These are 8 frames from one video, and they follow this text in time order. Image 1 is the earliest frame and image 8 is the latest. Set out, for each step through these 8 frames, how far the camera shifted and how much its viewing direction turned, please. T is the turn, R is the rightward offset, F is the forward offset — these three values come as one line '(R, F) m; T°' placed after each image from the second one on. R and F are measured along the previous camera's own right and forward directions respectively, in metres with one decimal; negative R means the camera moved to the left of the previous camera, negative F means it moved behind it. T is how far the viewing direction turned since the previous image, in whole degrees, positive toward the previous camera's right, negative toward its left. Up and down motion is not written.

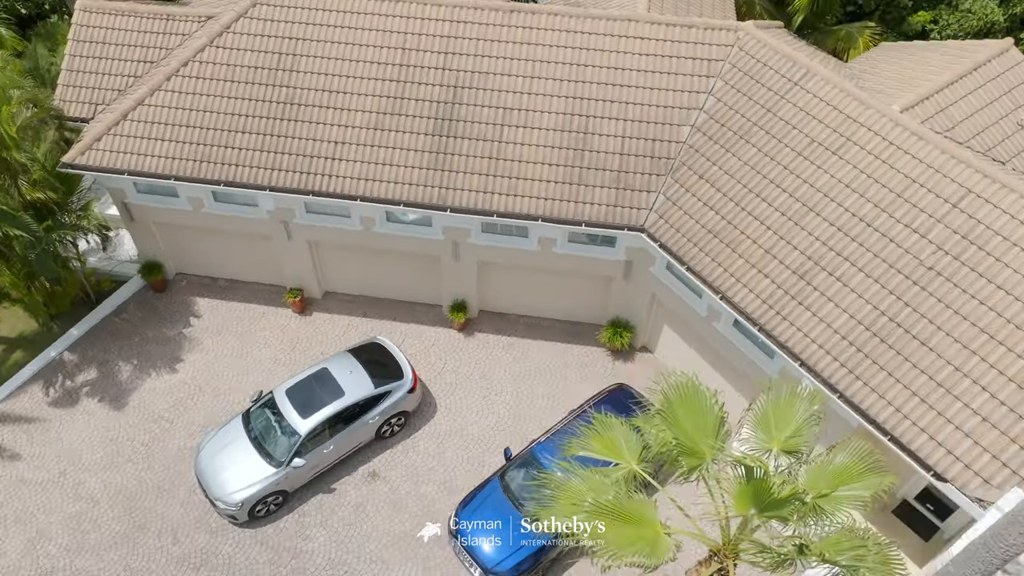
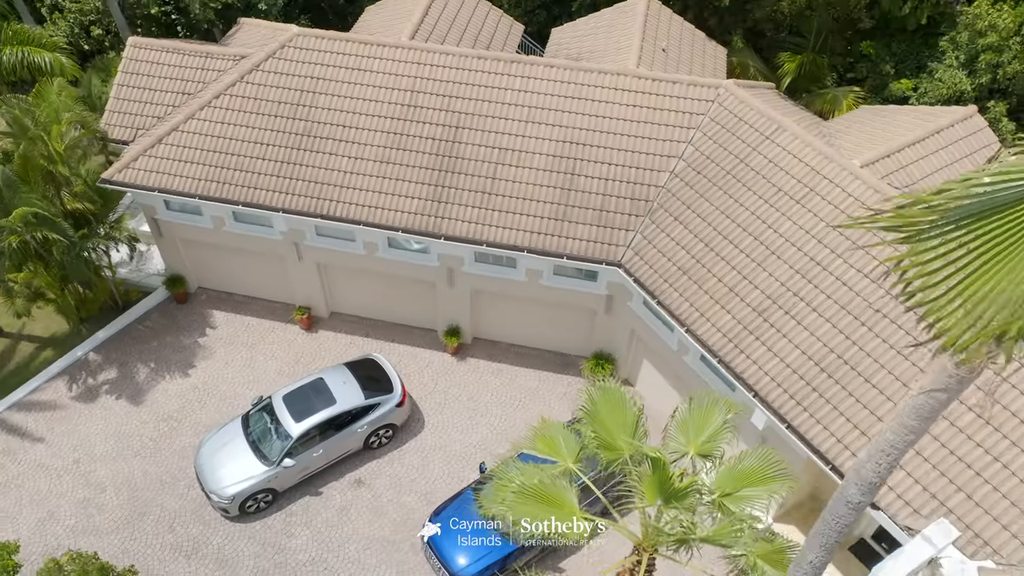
(+0.8, -0.8) m; -3°
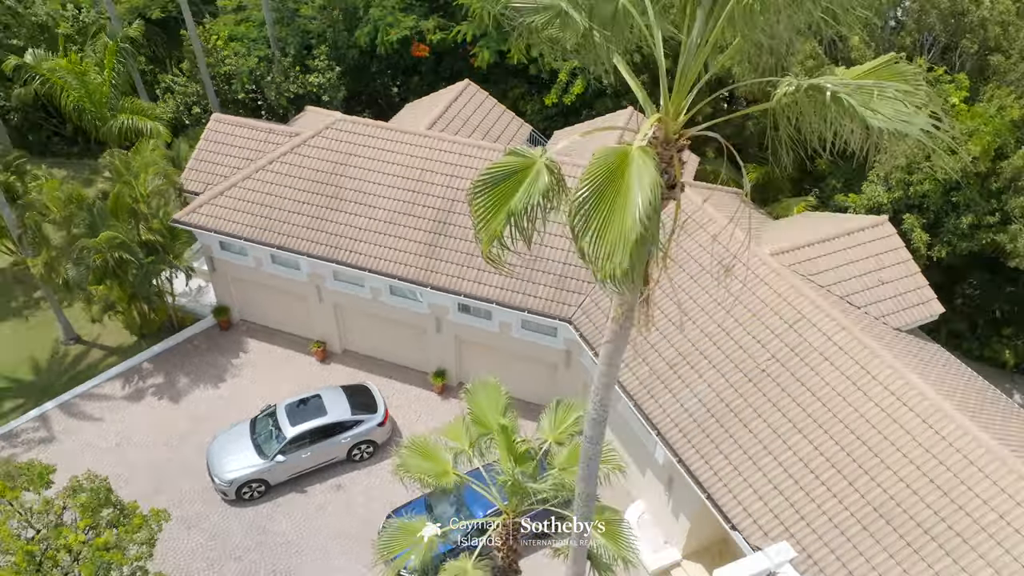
(+2.0, -2.2) m; -6°
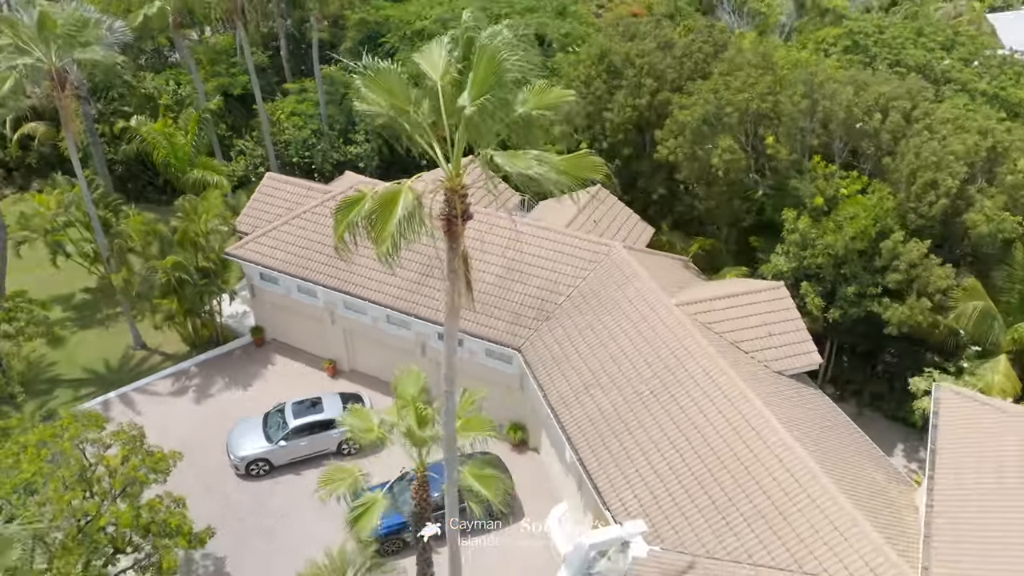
(+2.4, -3.3) m; -5°
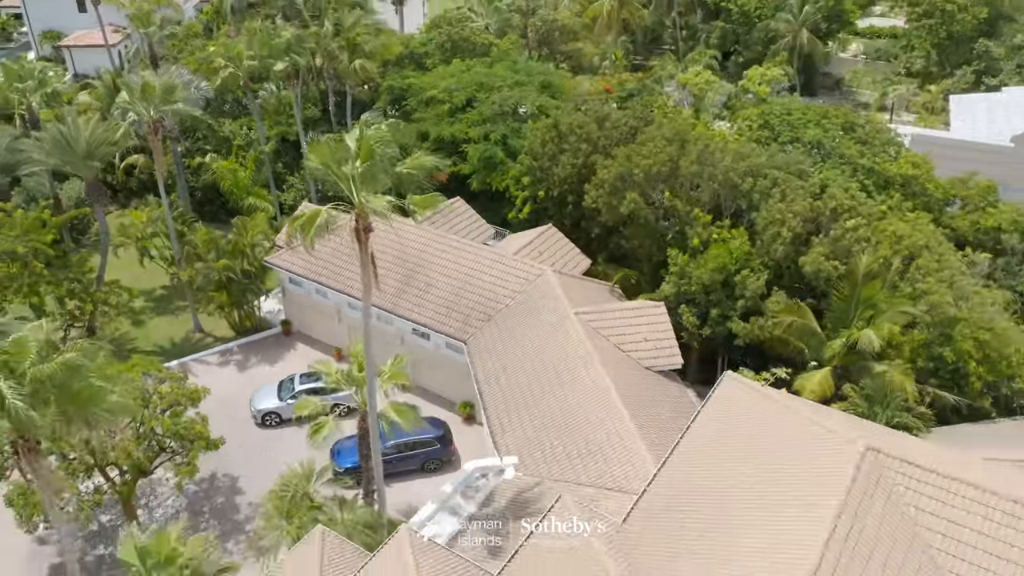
(+3.5, -5.5) m; -5°
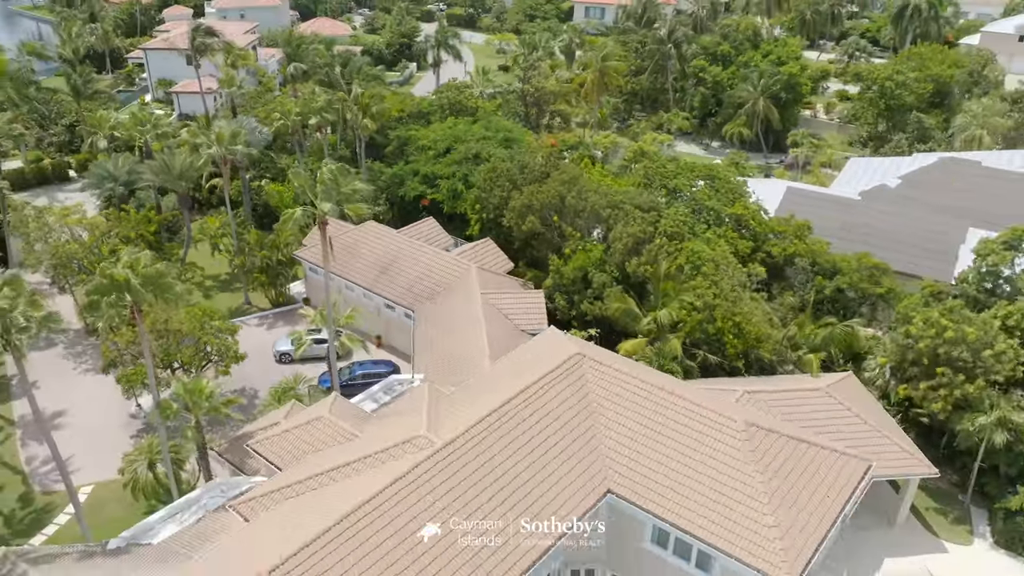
(+6.0, -10.5) m; -5°
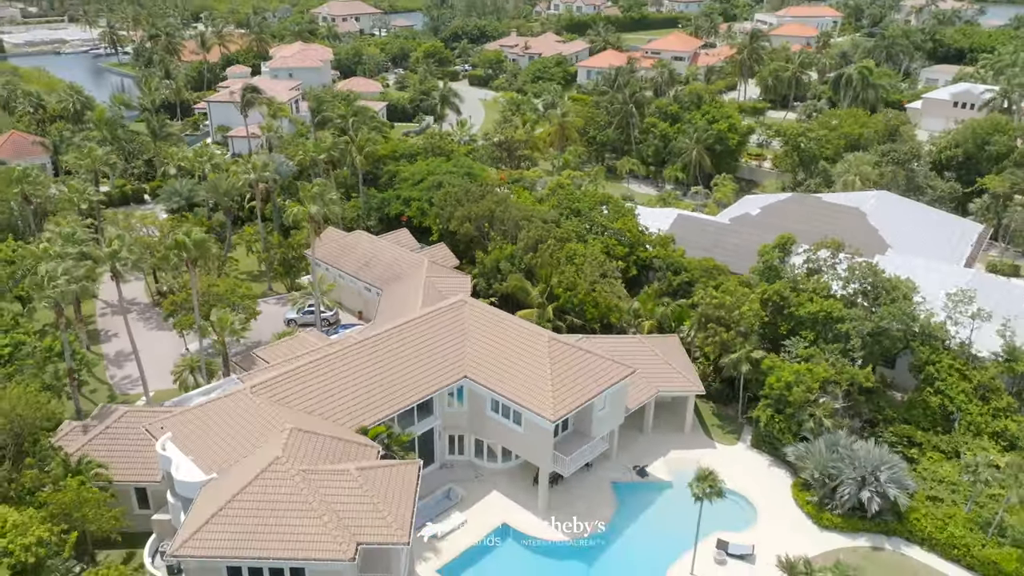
(+6.3, -13.0) m; -3°
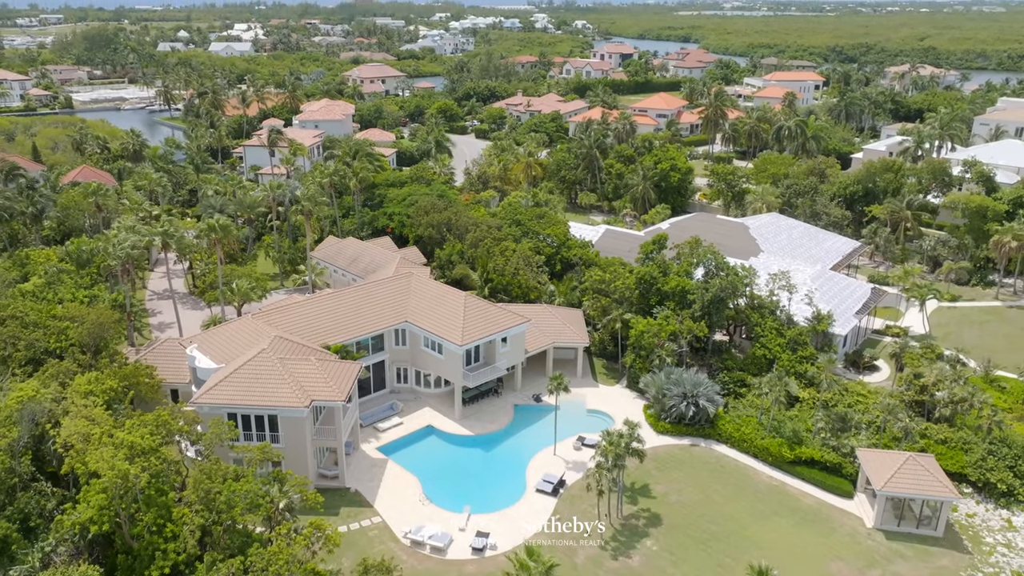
(+6.2, -13.0) m; -2°
